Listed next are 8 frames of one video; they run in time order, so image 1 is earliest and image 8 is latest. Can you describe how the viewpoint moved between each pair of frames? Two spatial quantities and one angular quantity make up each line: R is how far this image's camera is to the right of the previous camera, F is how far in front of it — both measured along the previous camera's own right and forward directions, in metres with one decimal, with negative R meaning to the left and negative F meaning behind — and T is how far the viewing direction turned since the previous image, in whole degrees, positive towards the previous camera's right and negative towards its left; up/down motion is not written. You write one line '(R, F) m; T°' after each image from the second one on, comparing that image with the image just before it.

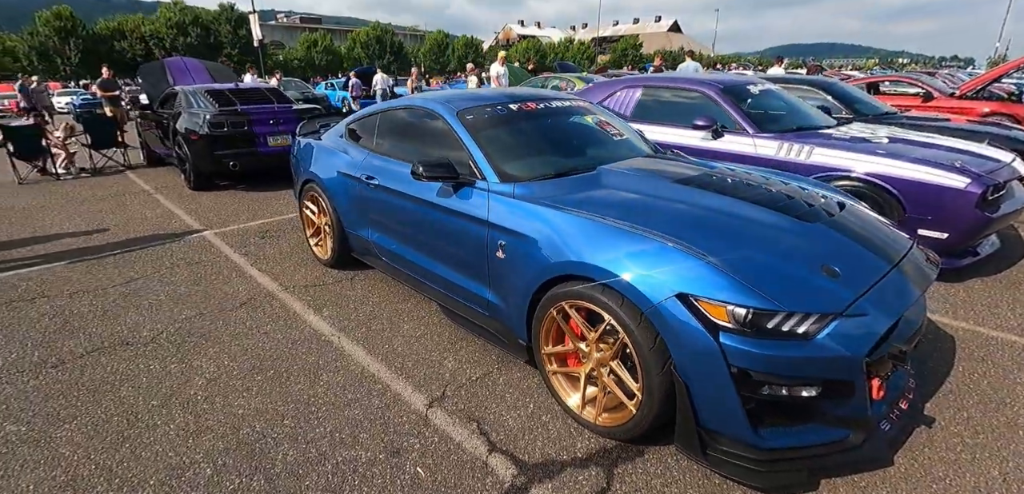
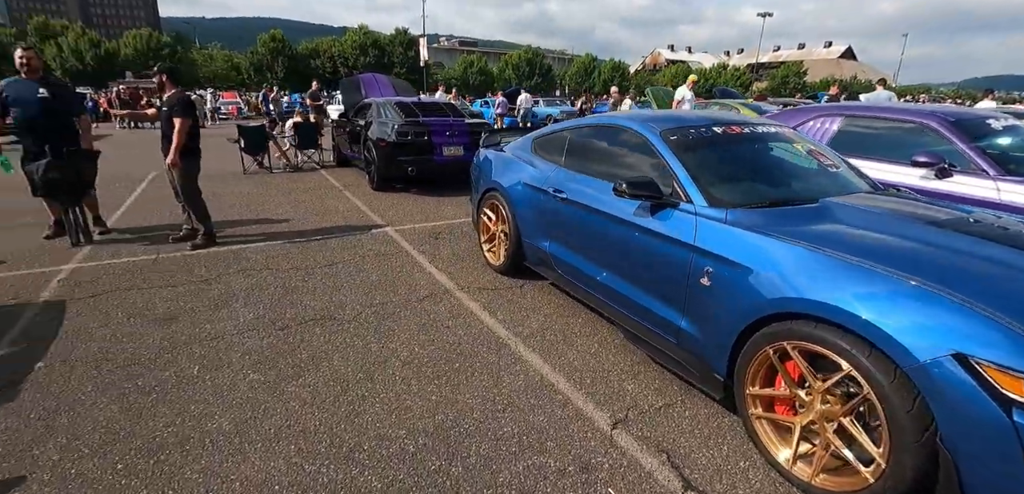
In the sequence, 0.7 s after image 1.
(-0.3, 0.0) m; -15°
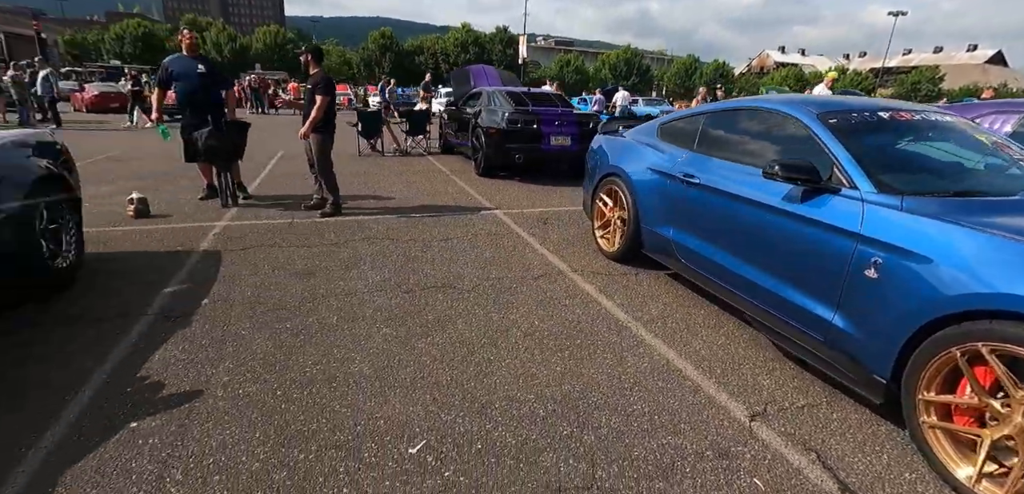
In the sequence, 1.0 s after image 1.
(-0.2, 0.0) m; -10°
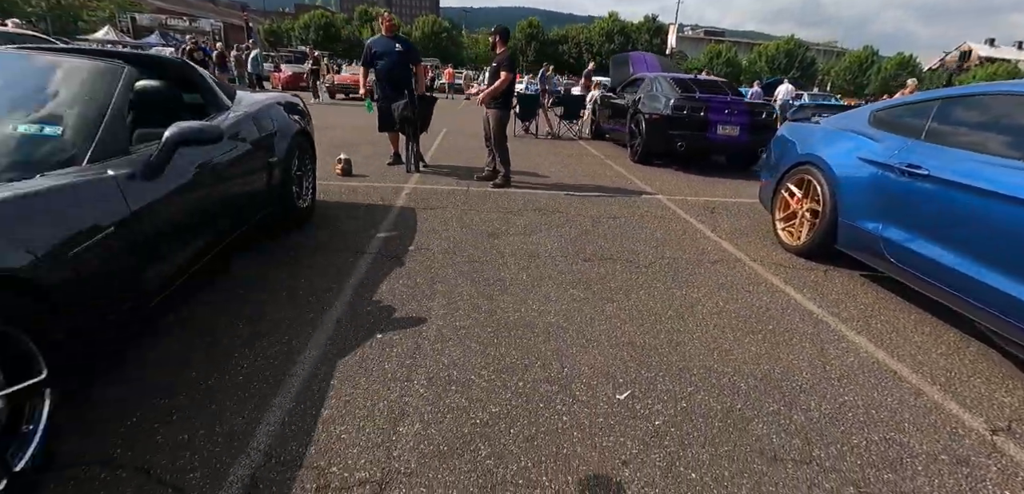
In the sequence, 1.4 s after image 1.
(-0.4, -0.2) m; -14°
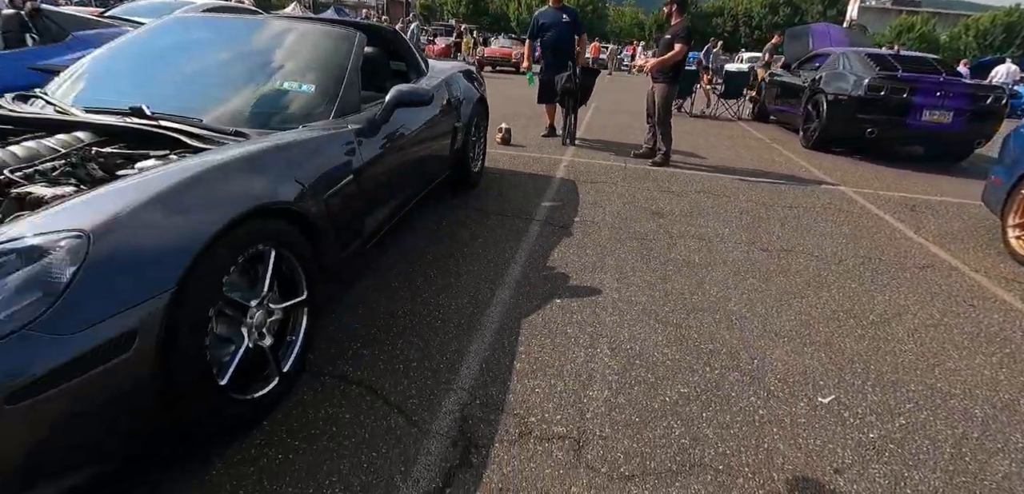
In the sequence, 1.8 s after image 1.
(-0.3, 0.0) m; -14°
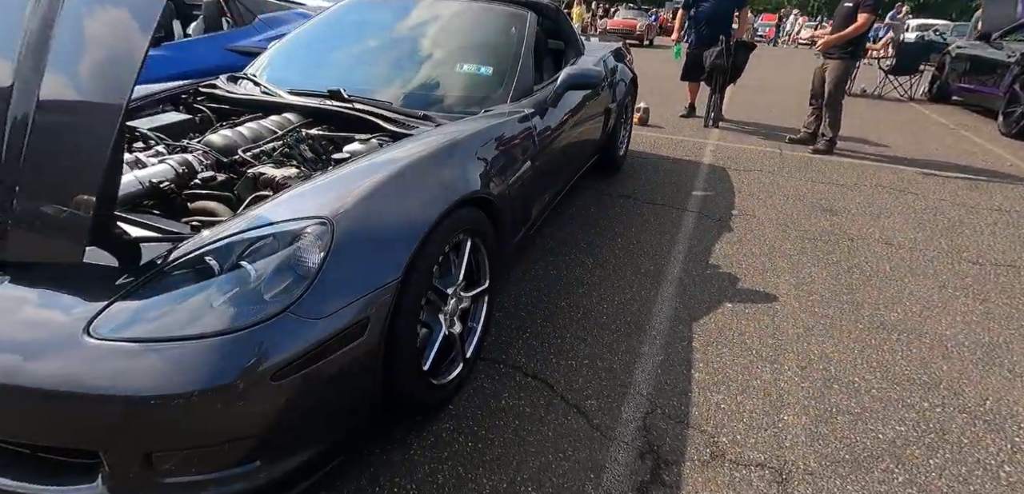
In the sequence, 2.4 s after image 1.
(-0.3, +0.1) m; -12°
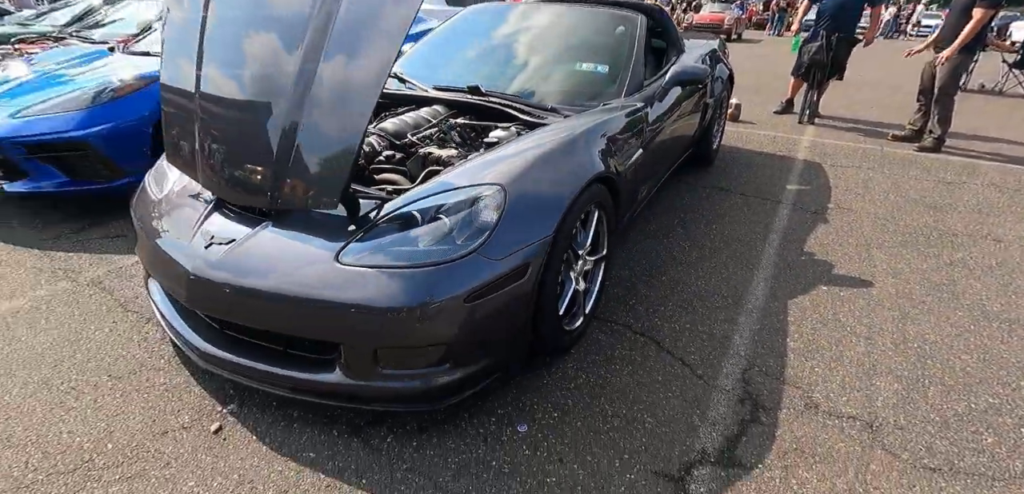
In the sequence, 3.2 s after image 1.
(-0.2, -0.3) m; -8°
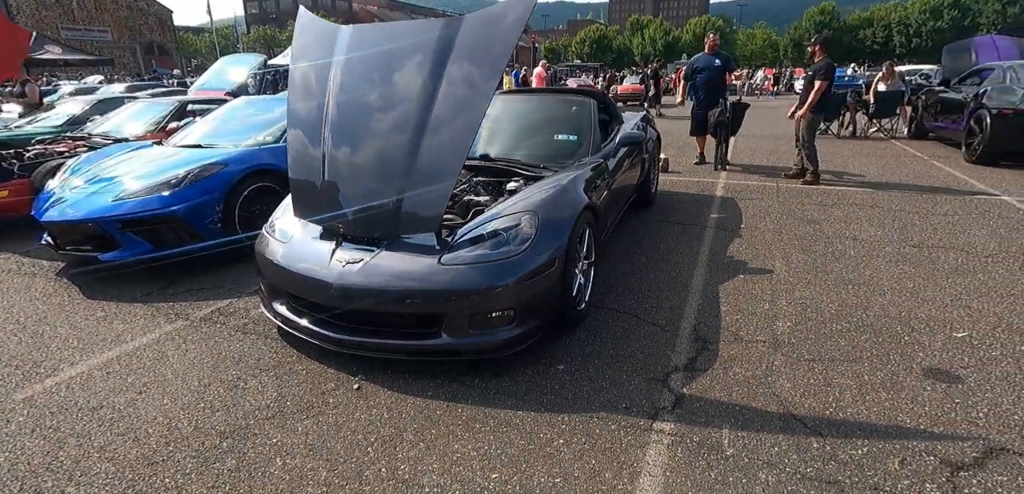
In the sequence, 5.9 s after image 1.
(-0.4, -0.9) m; +6°
